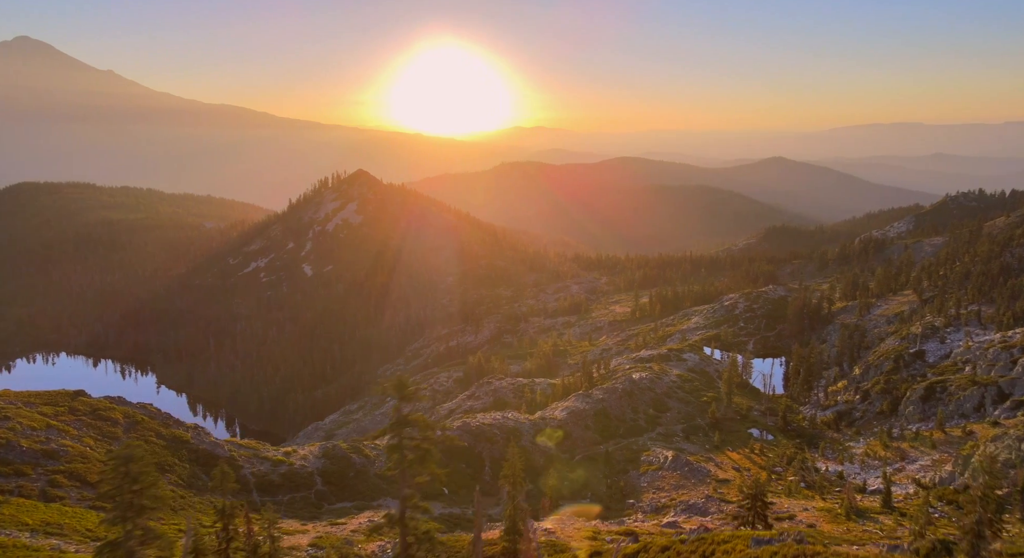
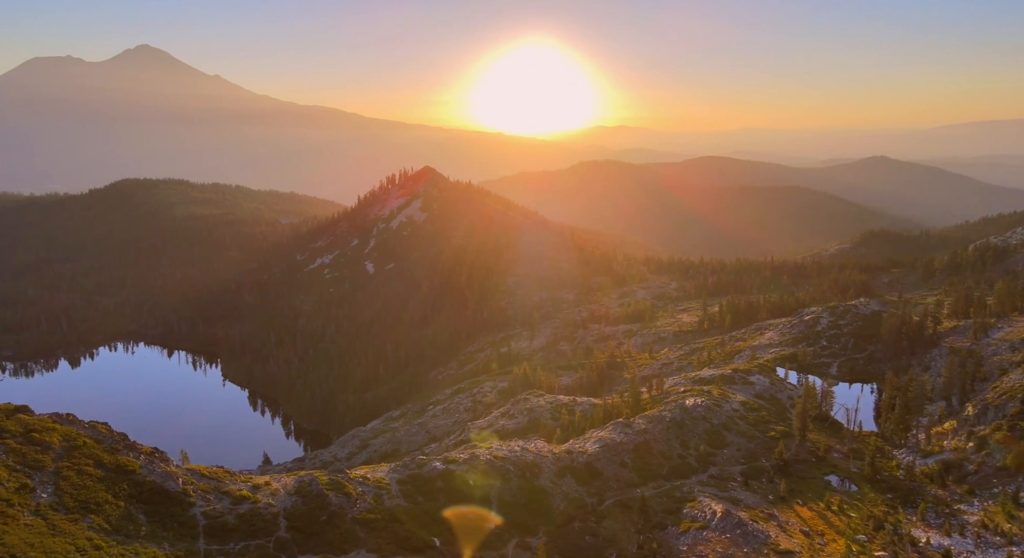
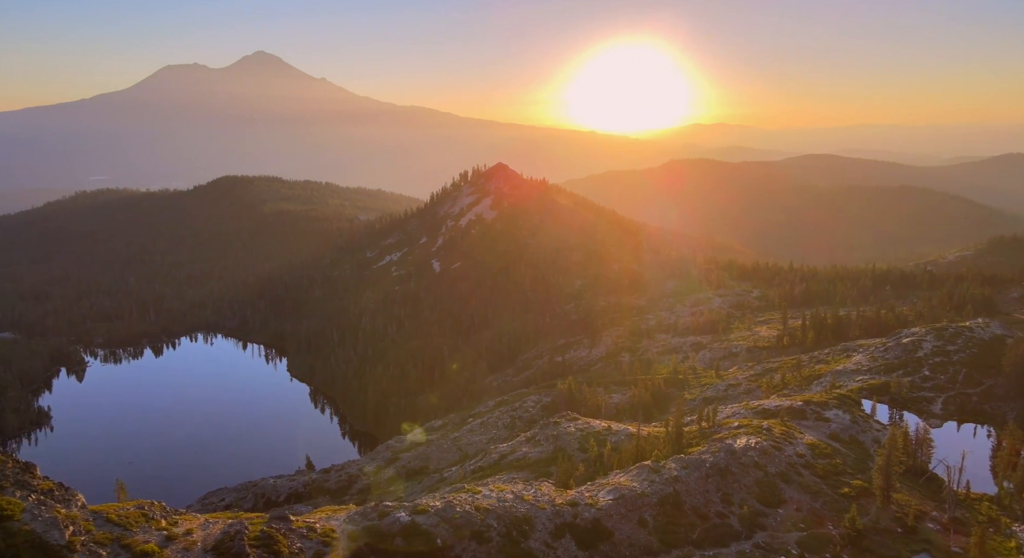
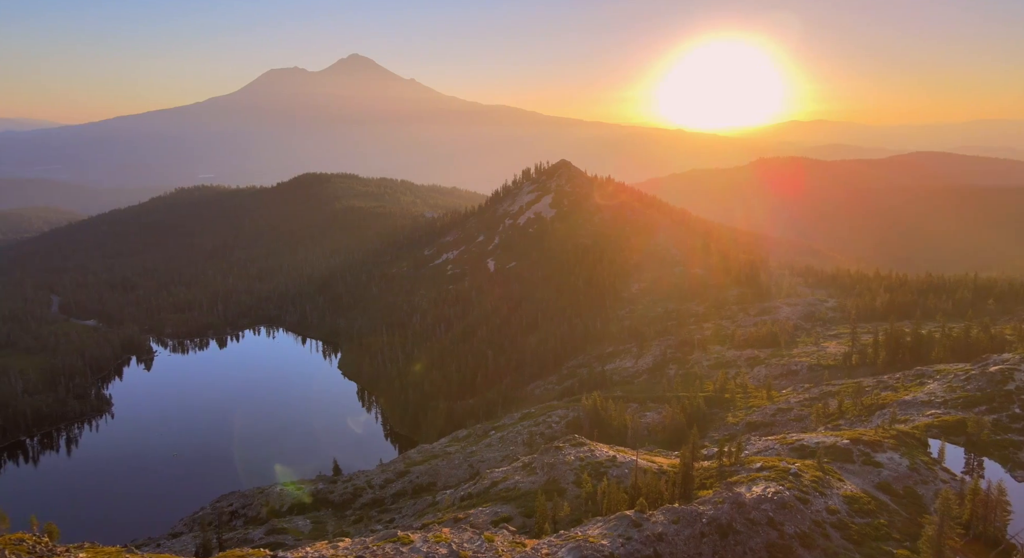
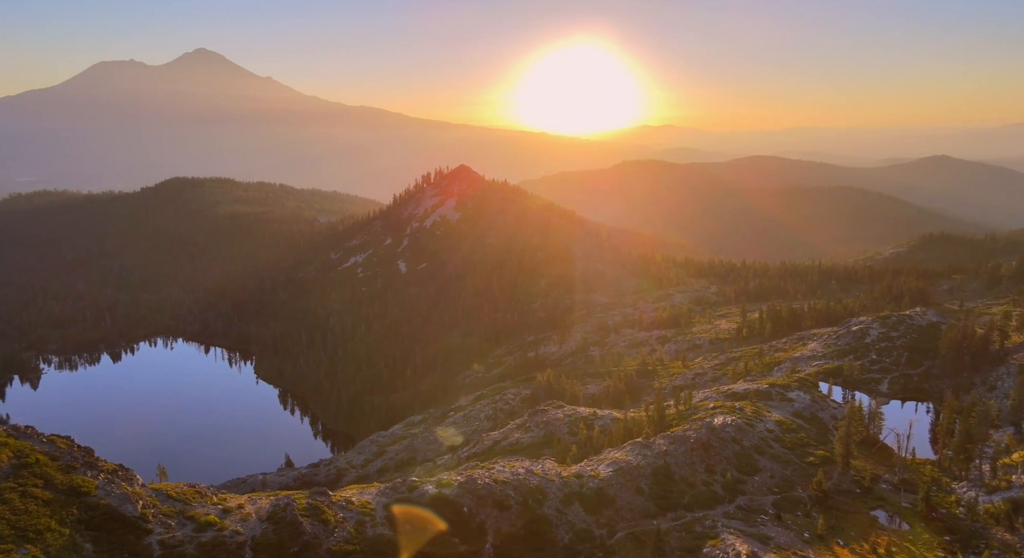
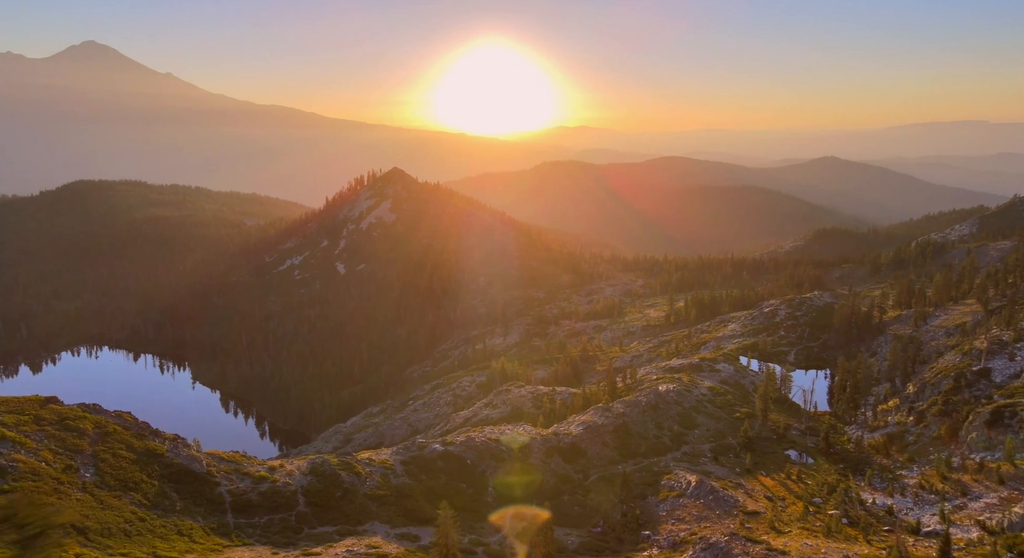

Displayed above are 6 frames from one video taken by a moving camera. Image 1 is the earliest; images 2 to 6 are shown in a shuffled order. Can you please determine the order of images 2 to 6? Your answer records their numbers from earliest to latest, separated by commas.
6, 2, 5, 3, 4
